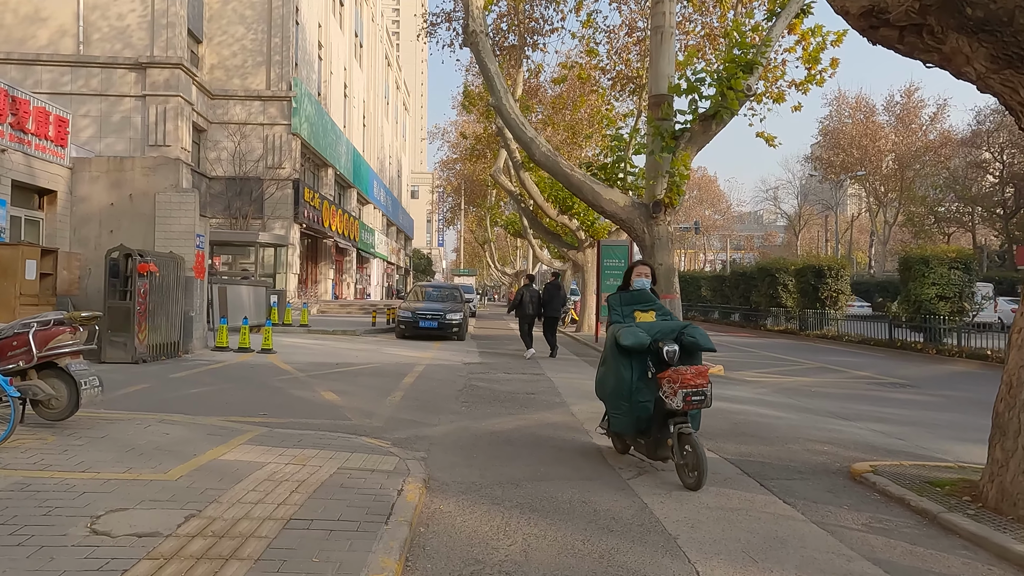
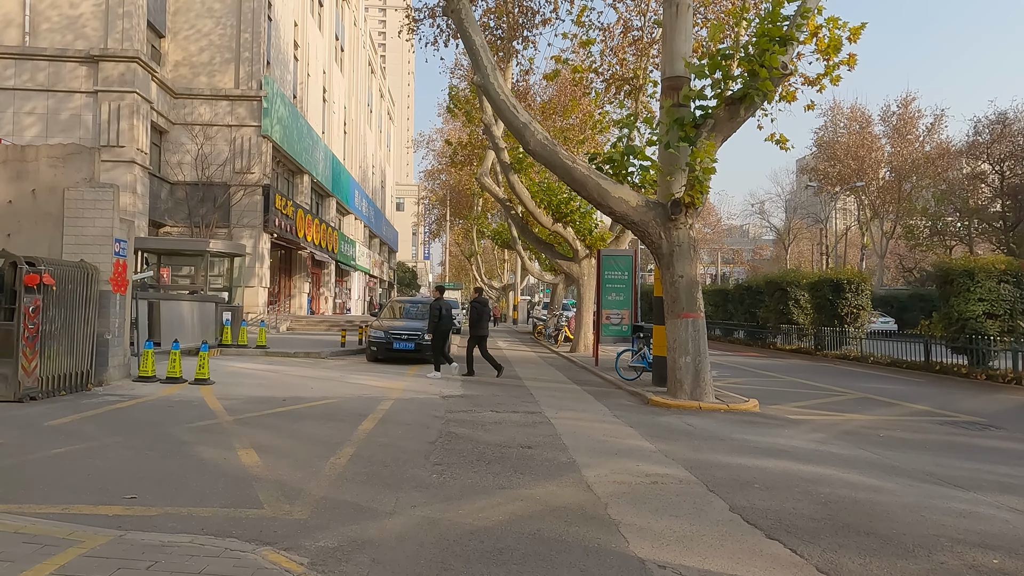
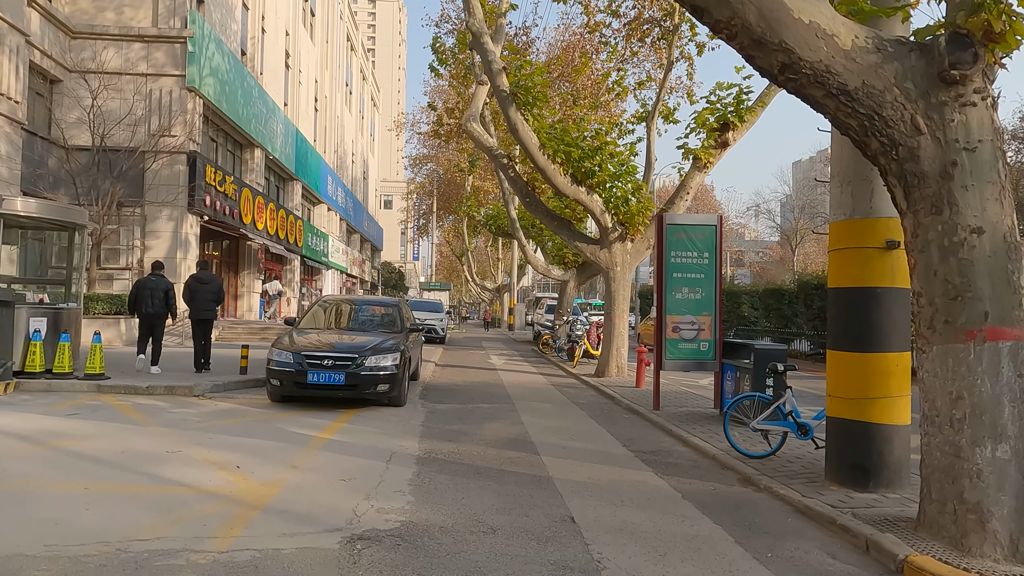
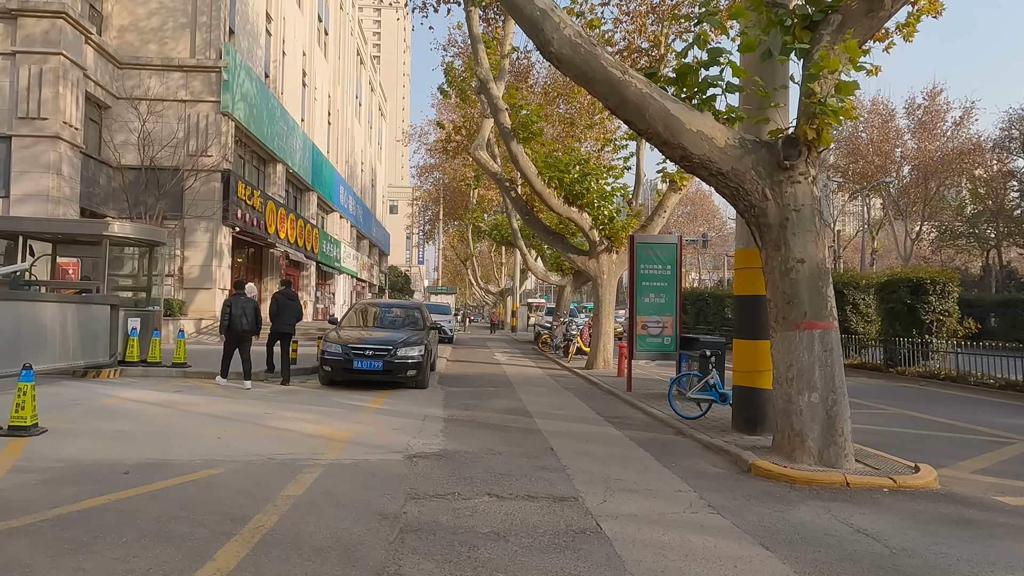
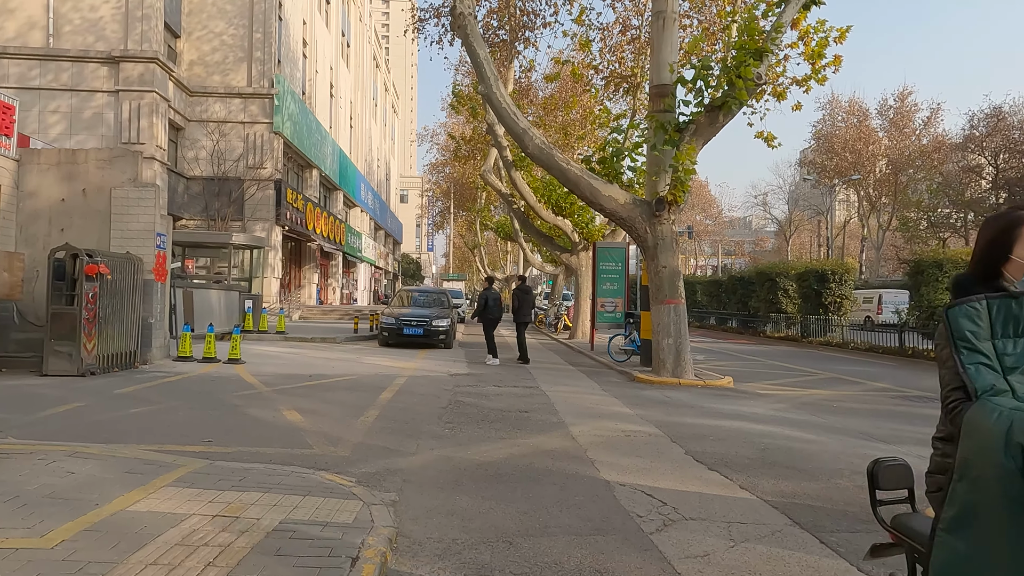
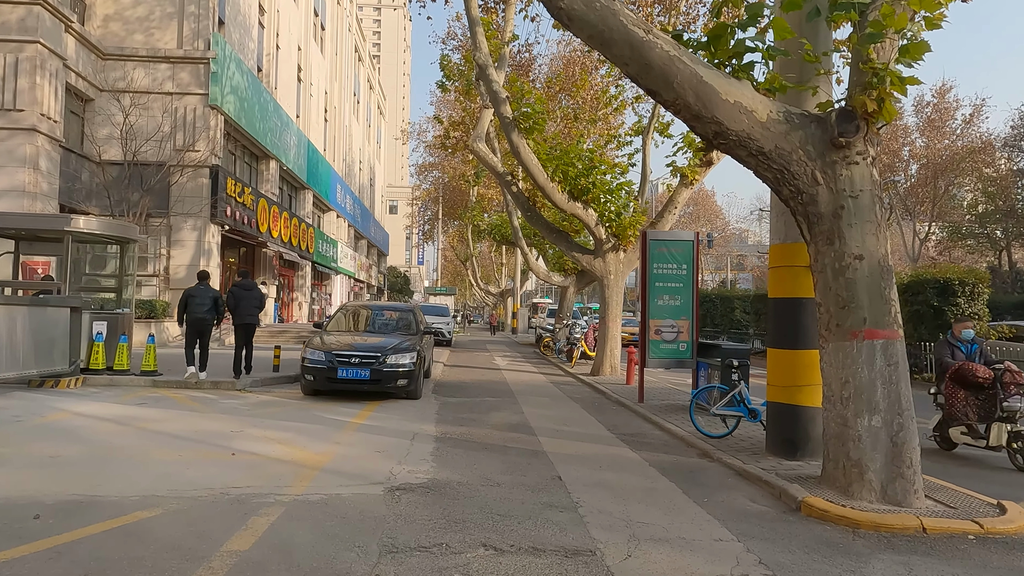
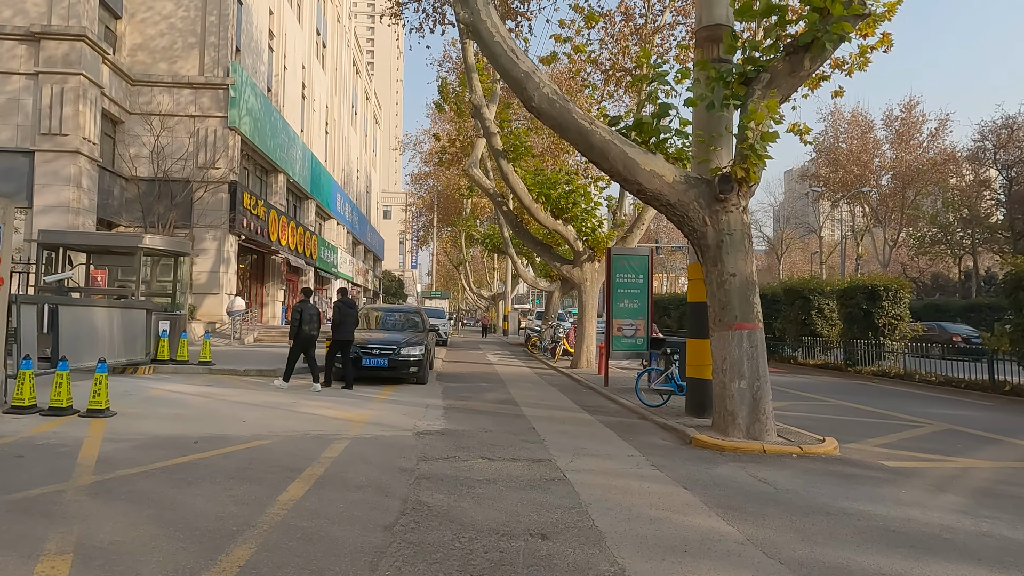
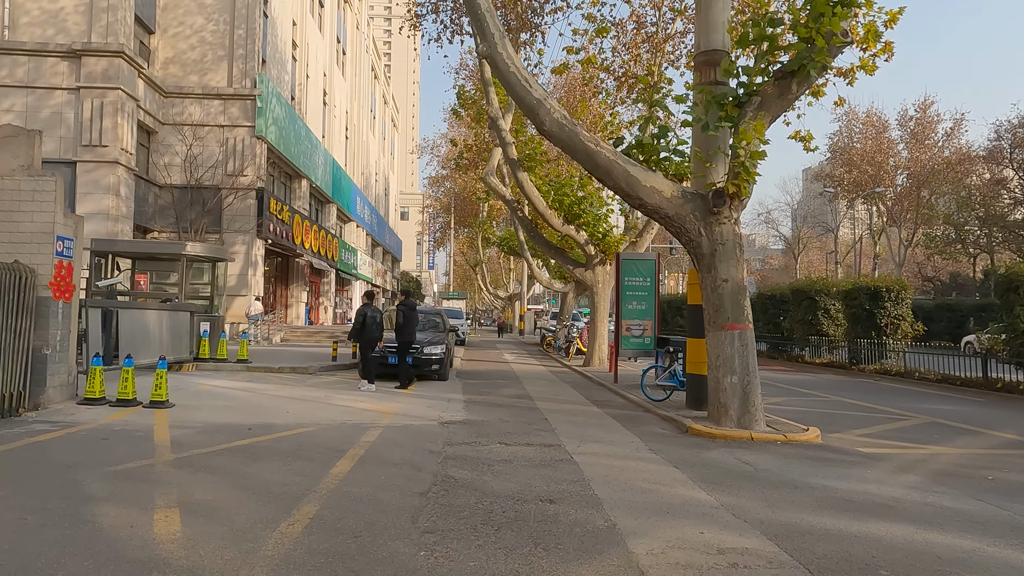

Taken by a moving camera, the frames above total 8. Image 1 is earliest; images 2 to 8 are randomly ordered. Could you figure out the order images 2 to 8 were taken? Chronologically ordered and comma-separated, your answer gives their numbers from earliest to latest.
5, 2, 8, 7, 4, 6, 3
